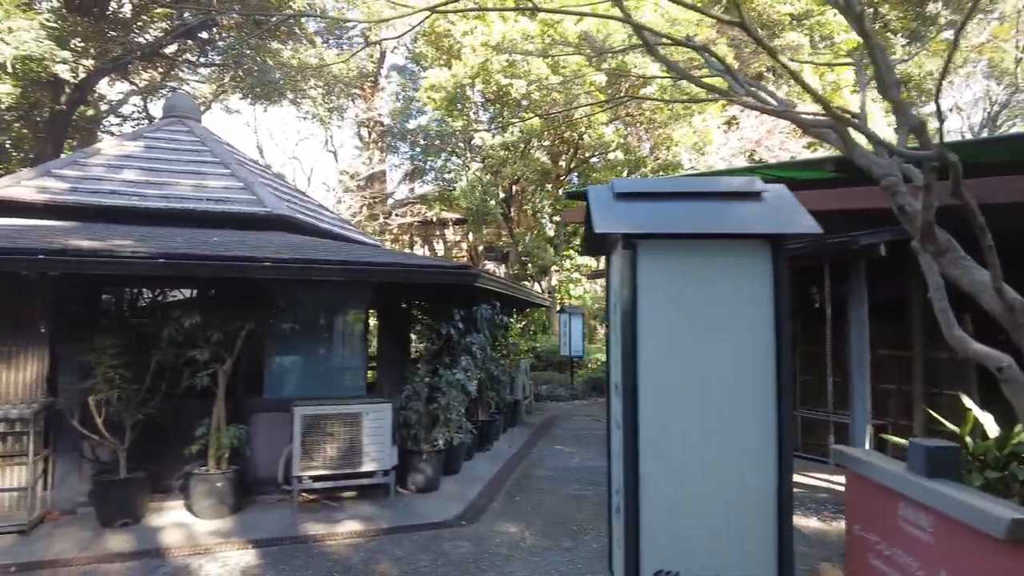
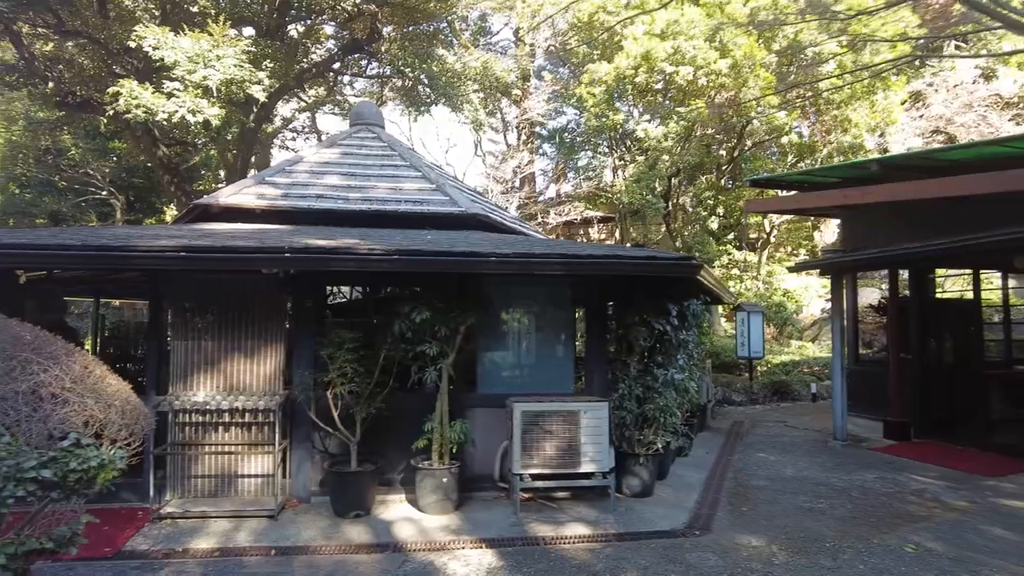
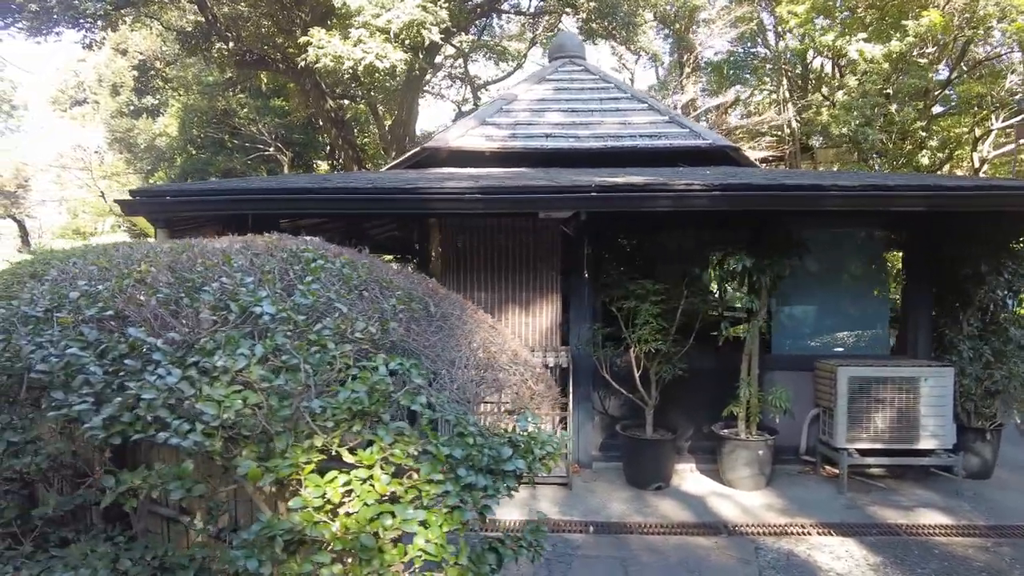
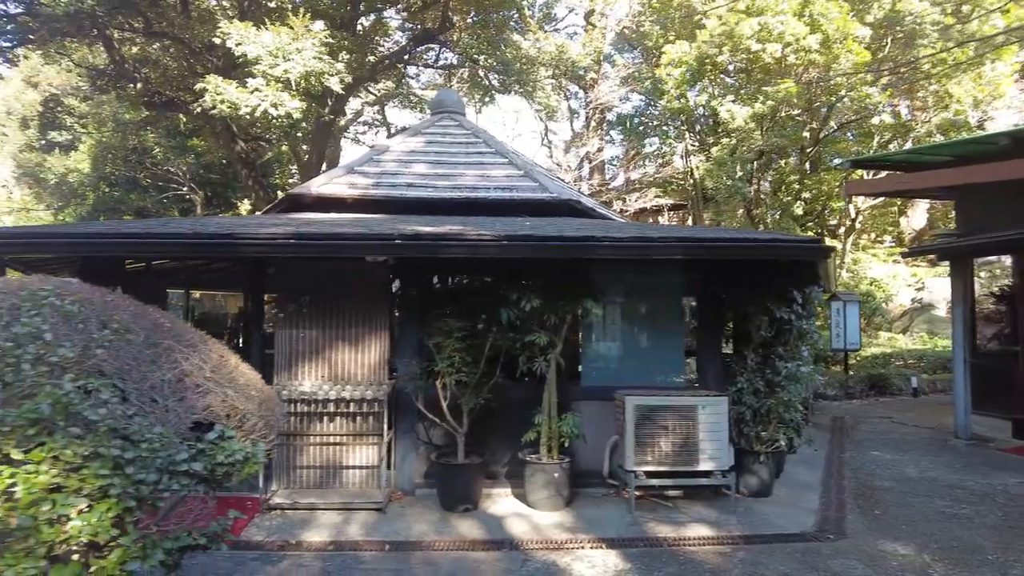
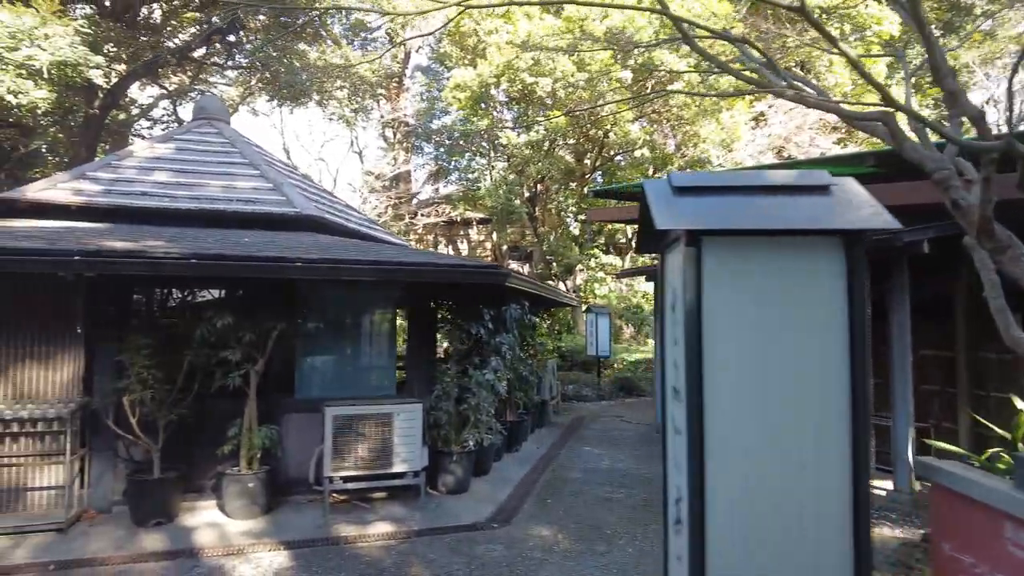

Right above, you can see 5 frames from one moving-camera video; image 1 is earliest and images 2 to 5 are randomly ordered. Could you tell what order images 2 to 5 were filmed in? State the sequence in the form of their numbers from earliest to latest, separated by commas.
5, 2, 4, 3
